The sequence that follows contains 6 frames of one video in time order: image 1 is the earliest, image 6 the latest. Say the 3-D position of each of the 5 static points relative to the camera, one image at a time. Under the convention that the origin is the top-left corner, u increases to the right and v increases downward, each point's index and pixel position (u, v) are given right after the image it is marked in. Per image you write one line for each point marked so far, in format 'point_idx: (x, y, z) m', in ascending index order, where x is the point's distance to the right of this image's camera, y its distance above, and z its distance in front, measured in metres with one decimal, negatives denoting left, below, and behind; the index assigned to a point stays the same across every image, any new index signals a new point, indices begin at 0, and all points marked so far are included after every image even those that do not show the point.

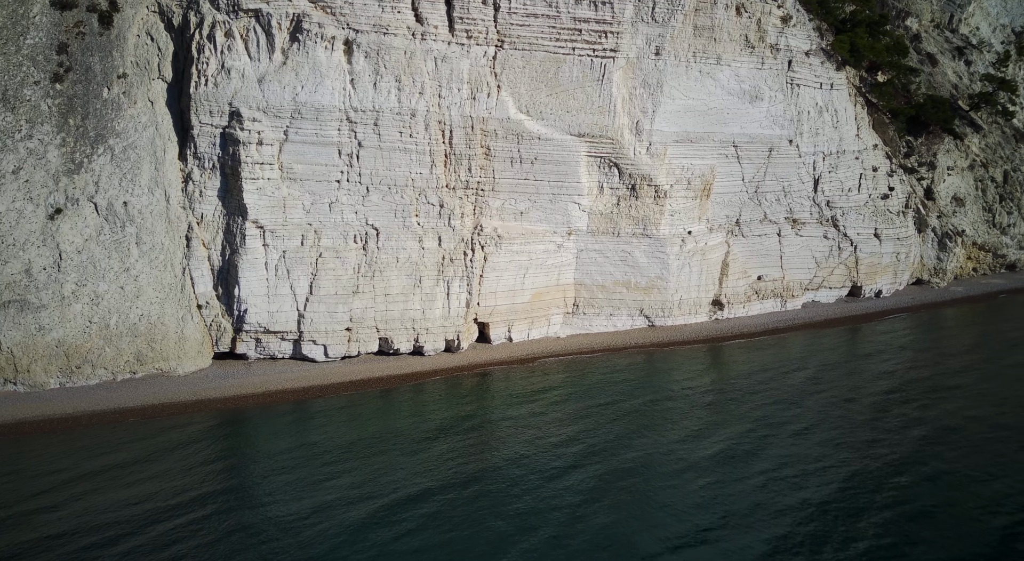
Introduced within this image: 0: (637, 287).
0: (+3.1, -0.1, +19.8) m
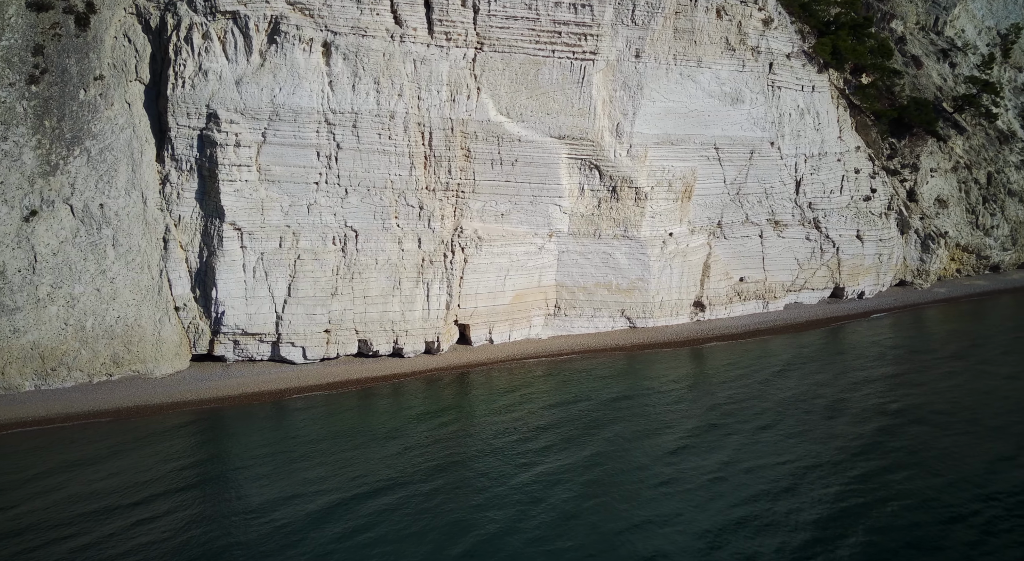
0: (+2.7, -0.2, +19.8) m
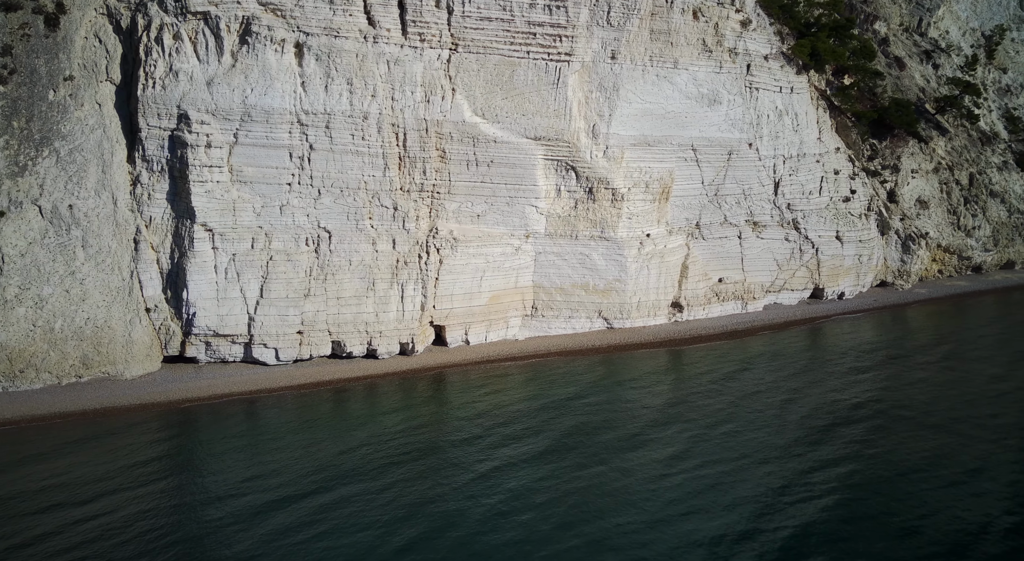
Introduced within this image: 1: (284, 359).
0: (+2.1, -0.2, +19.8) m
1: (-4.8, -1.7, +16.9) m
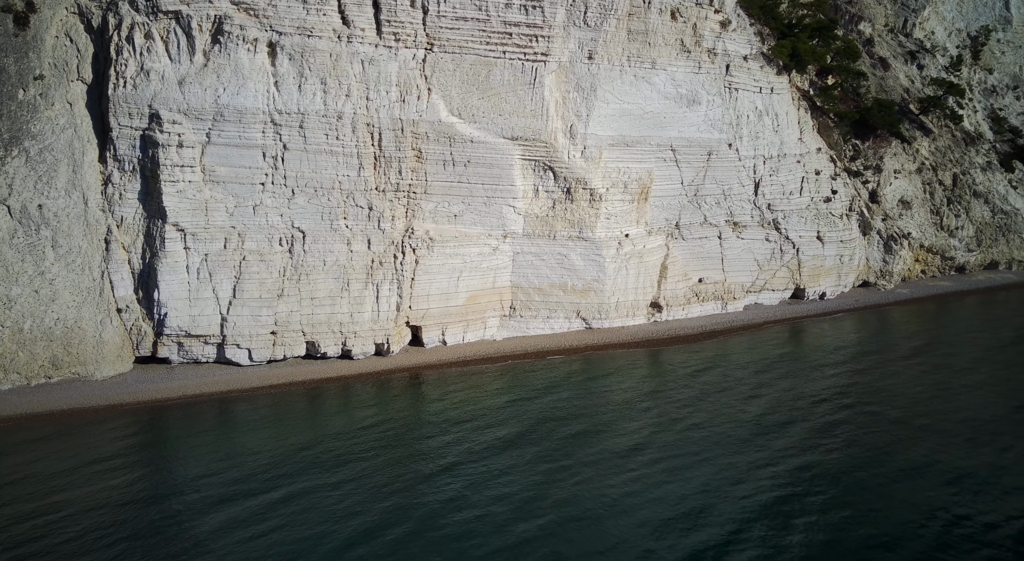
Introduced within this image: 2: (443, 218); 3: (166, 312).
0: (+1.5, -0.2, +19.8) m
1: (-5.3, -1.7, +16.8) m
2: (-1.6, +1.4, +18.3) m
3: (-6.9, -0.6, +16.0) m
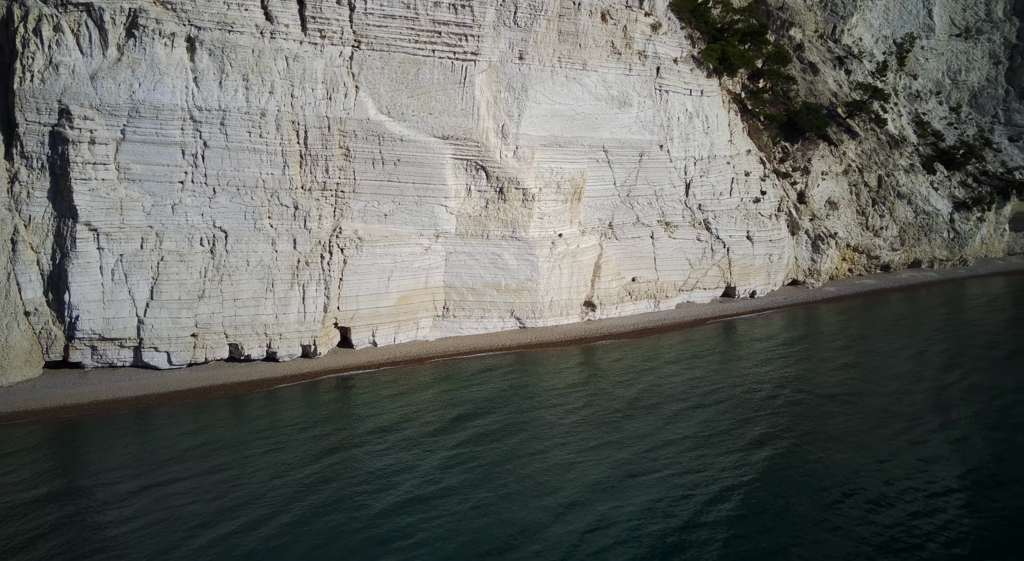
0: (-0.2, -0.2, +19.8) m
1: (-6.8, -1.7, +16.3) m
2: (-3.2, +1.4, +18.0) m
3: (-8.3, -0.7, +15.4) m
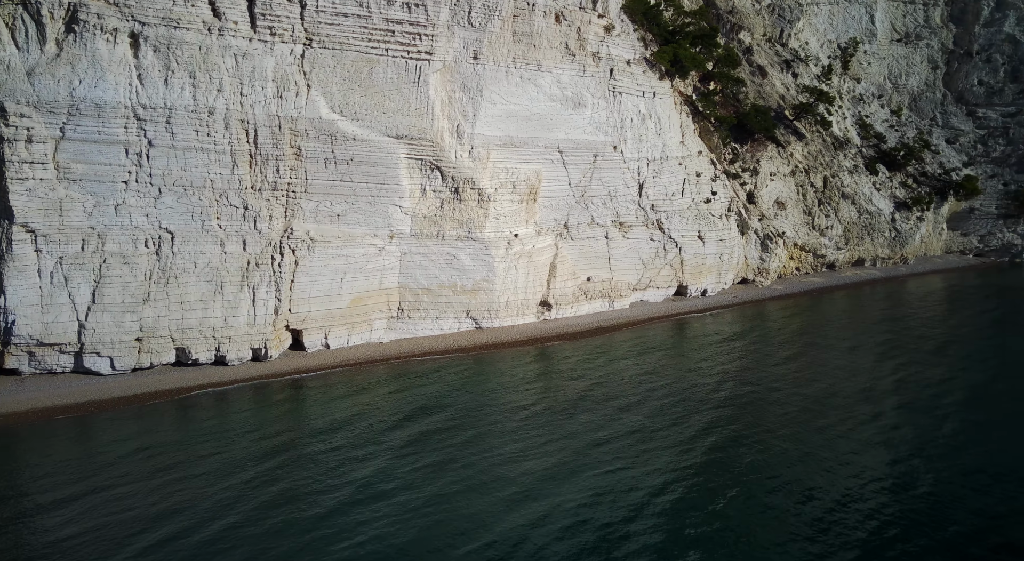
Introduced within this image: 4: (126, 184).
0: (-1.3, -0.2, +19.6) m
1: (-7.7, -1.8, +15.8) m
2: (-4.2, +1.4, +17.7) m
3: (-9.2, -0.7, +14.7) m
4: (-7.4, +1.9, +15.4) m
